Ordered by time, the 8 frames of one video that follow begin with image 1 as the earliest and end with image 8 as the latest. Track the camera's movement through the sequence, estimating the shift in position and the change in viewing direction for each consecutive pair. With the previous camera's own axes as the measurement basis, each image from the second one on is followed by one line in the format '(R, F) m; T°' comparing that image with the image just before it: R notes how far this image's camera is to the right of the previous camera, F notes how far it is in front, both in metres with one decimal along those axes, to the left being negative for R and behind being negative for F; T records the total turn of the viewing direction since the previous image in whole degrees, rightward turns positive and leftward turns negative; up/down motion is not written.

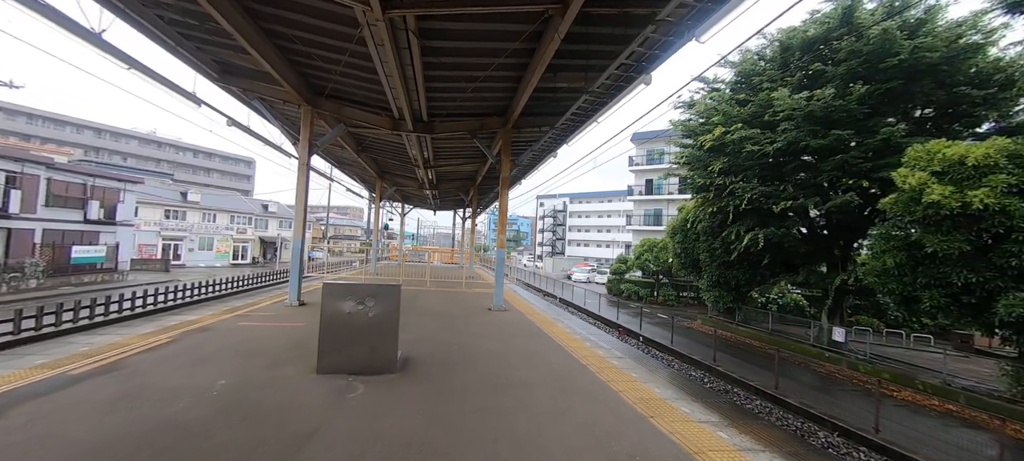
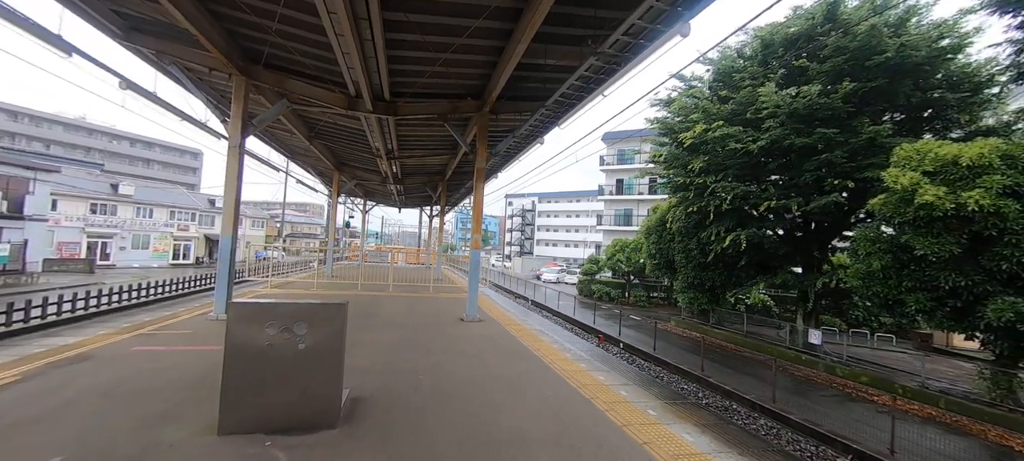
(-0.1, +0.8) m; +5°
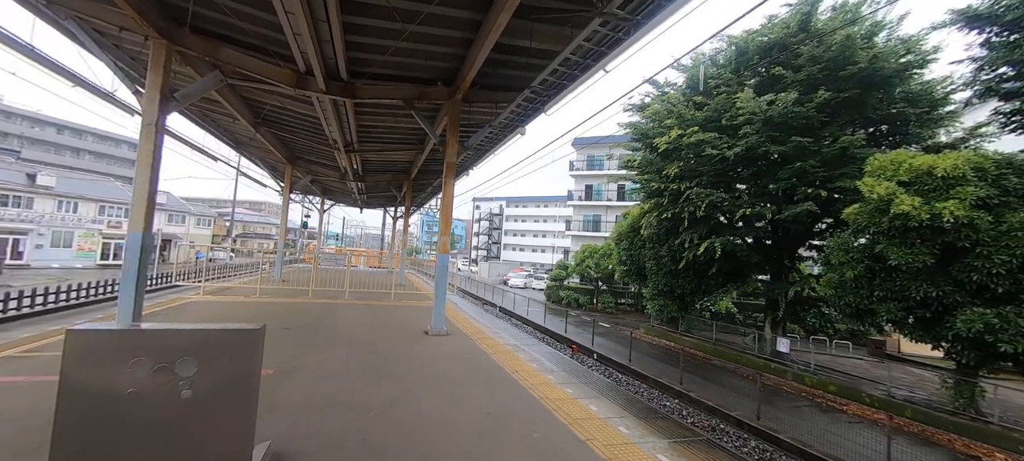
(-0.1, +0.6) m; +5°
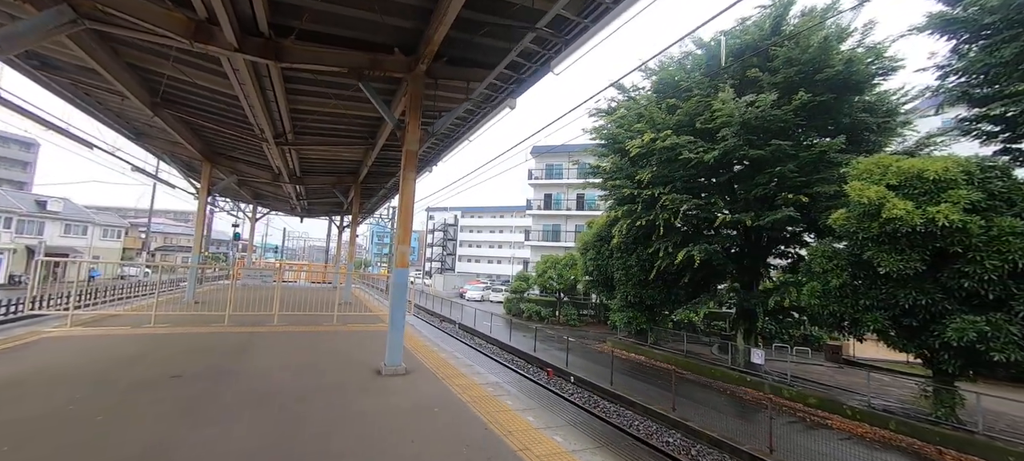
(-0.3, +1.1) m; +7°
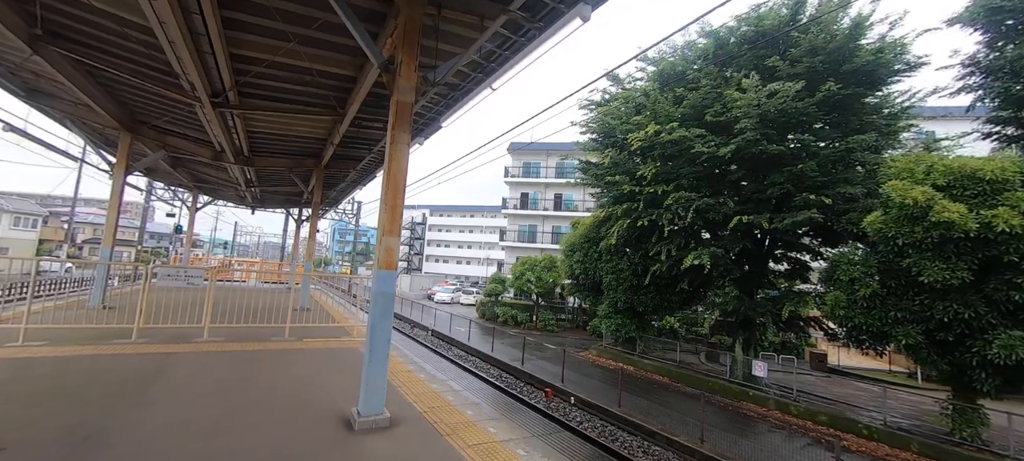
(-0.5, +1.2) m; +5°
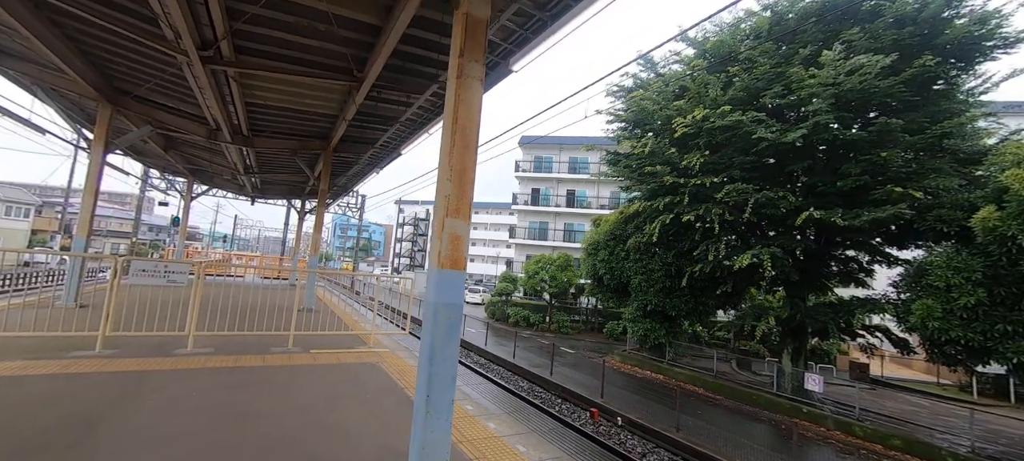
(-0.6, +1.0) m; 0°
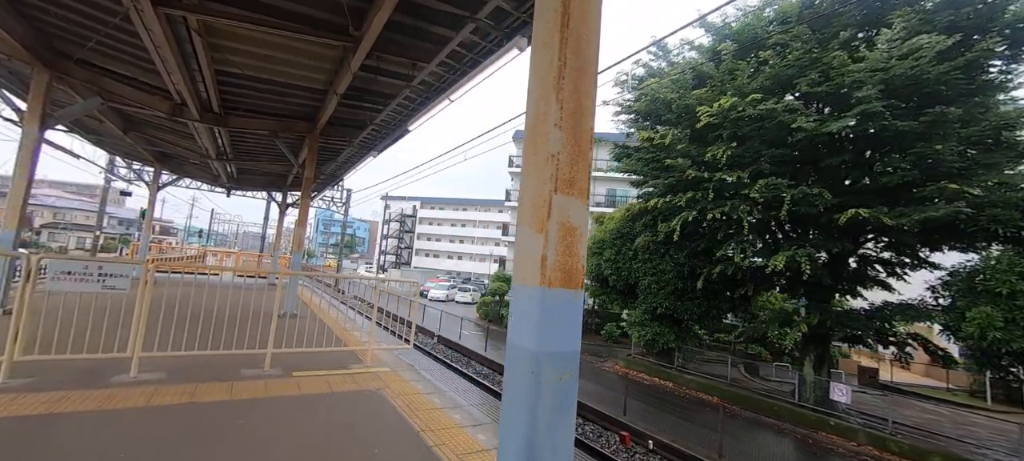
(-0.4, +0.8) m; +2°
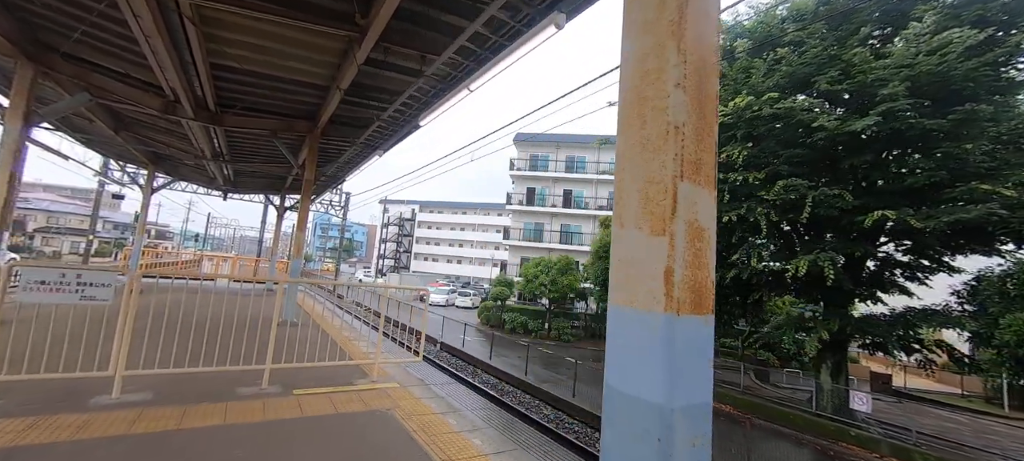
(-0.2, +0.3) m; 0°
